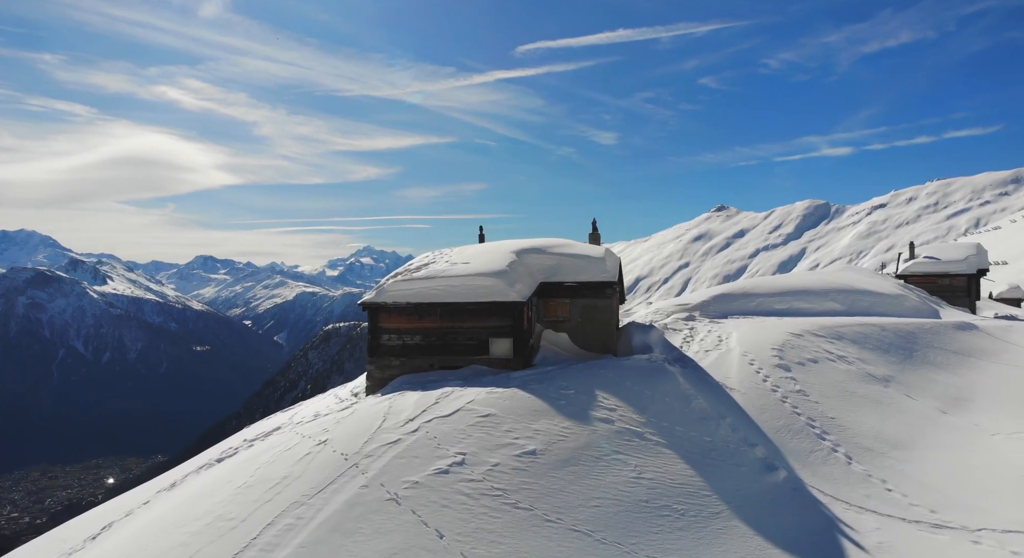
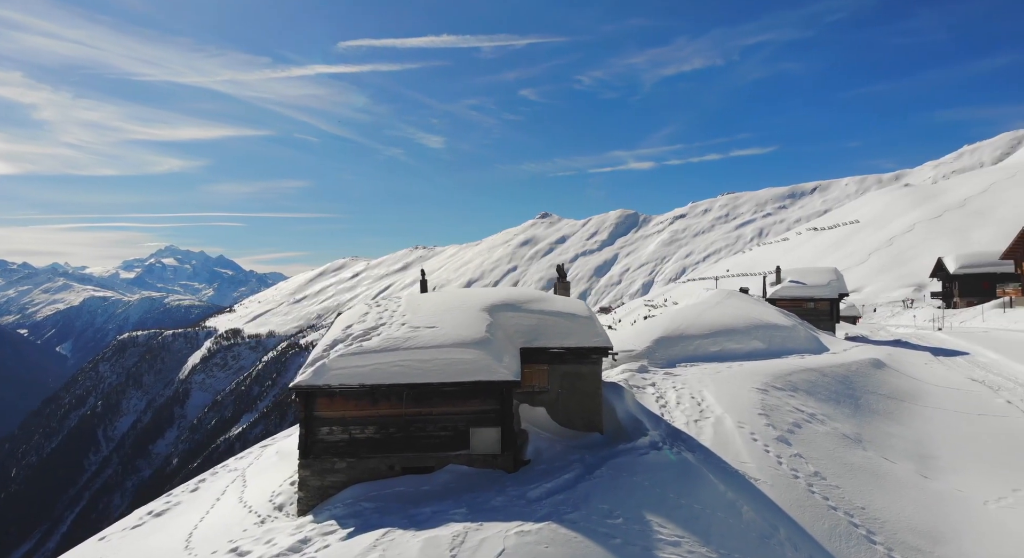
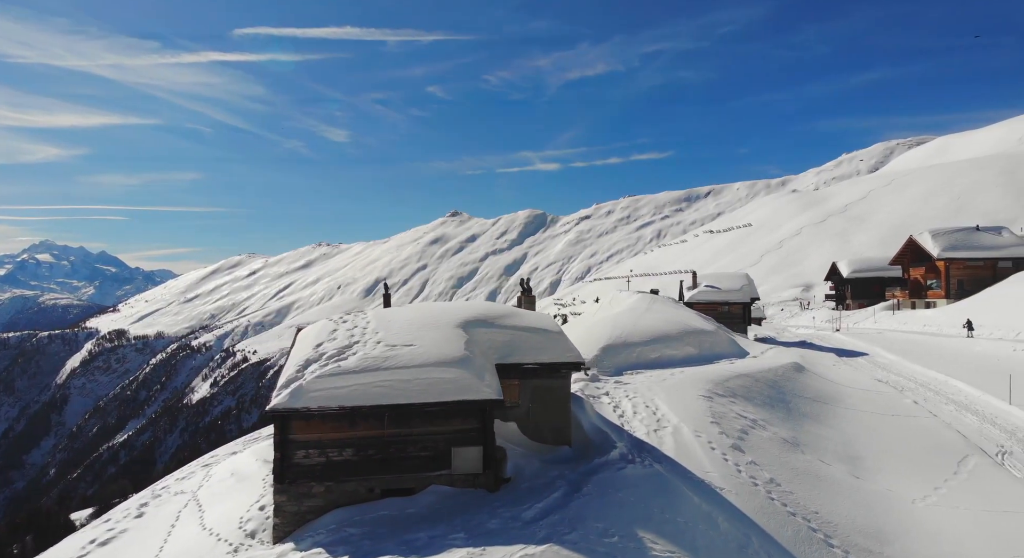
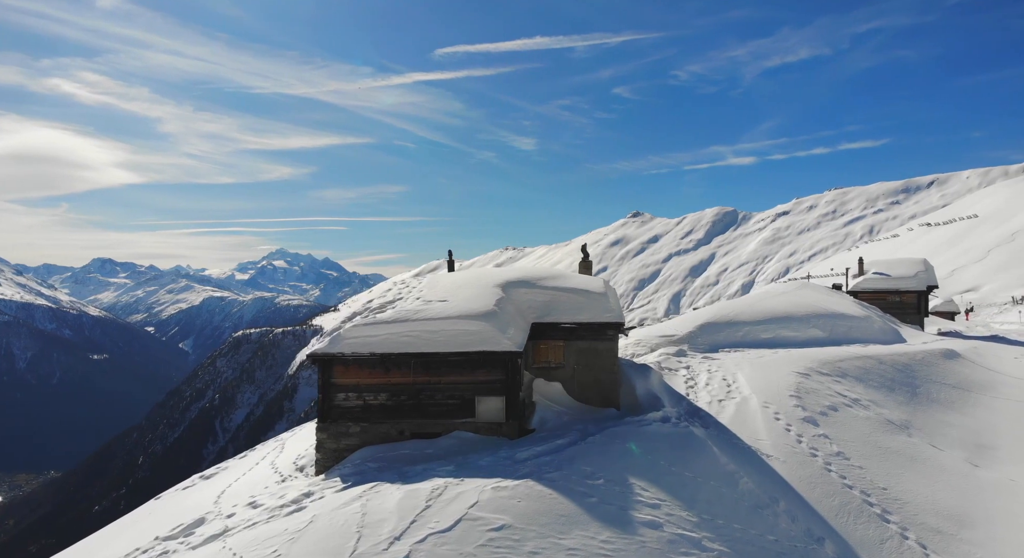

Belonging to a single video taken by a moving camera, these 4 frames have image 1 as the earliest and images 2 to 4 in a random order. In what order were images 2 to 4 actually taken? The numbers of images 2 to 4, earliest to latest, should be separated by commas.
4, 2, 3
